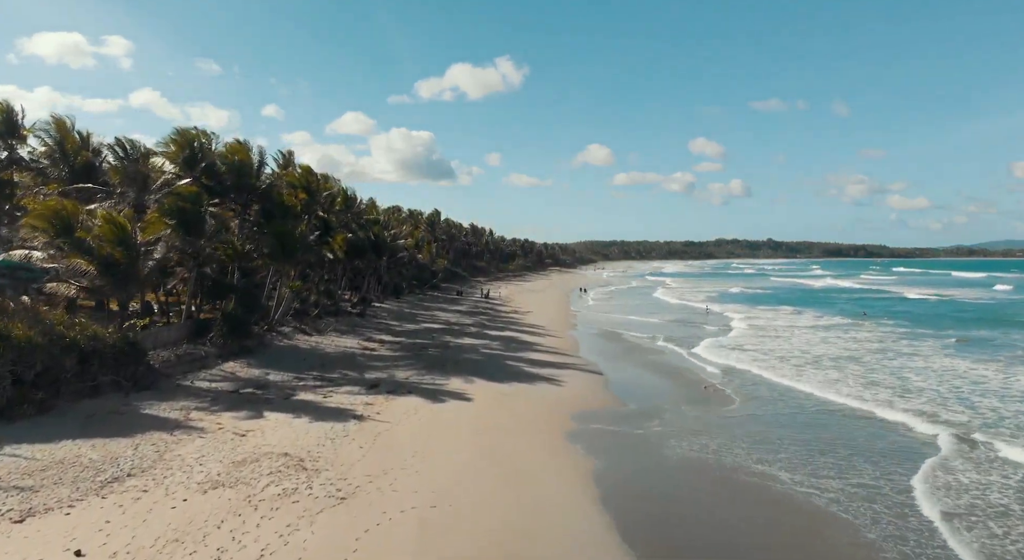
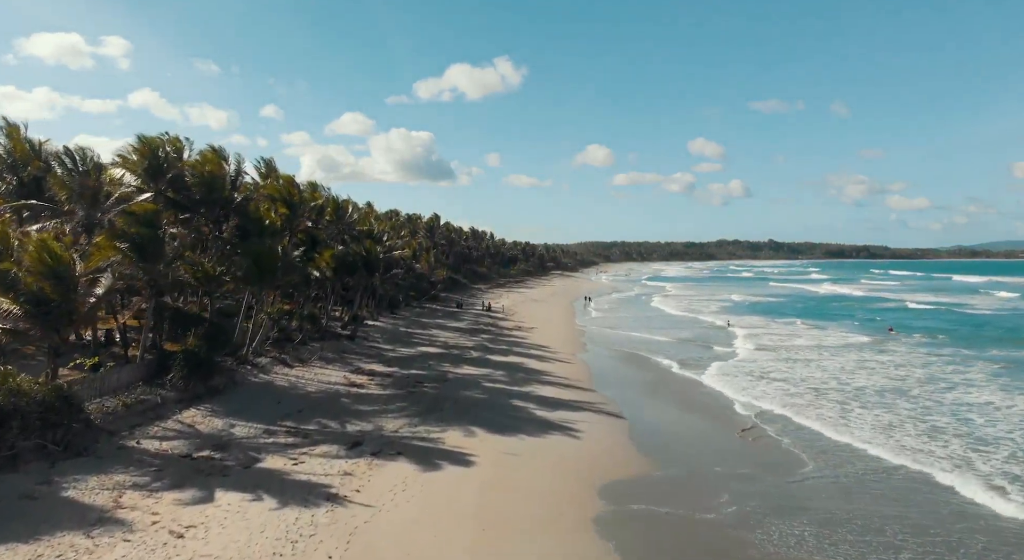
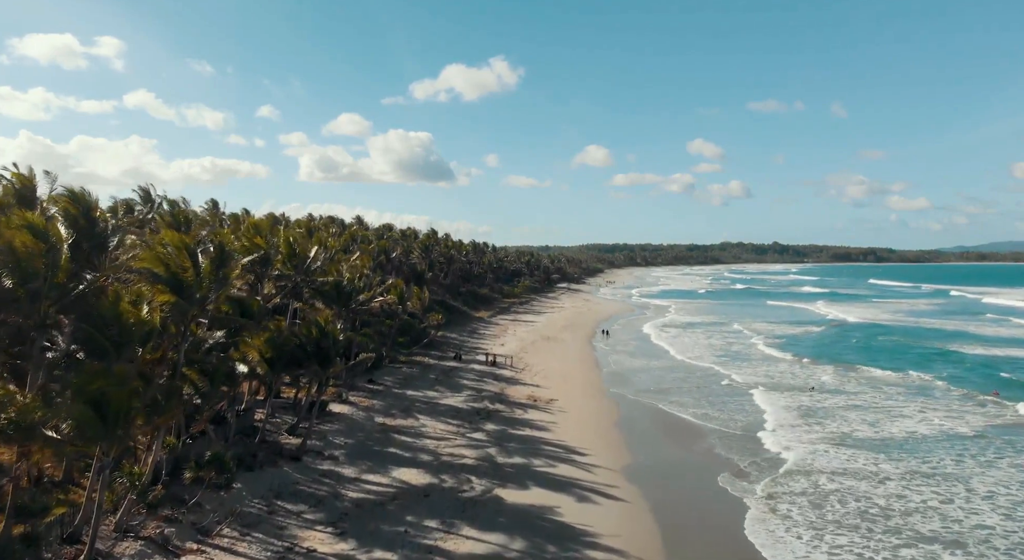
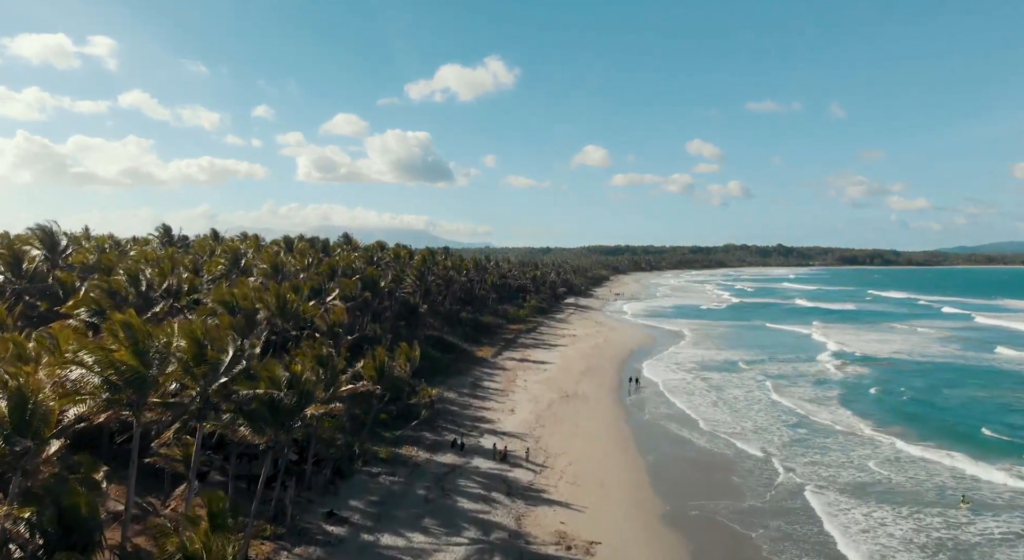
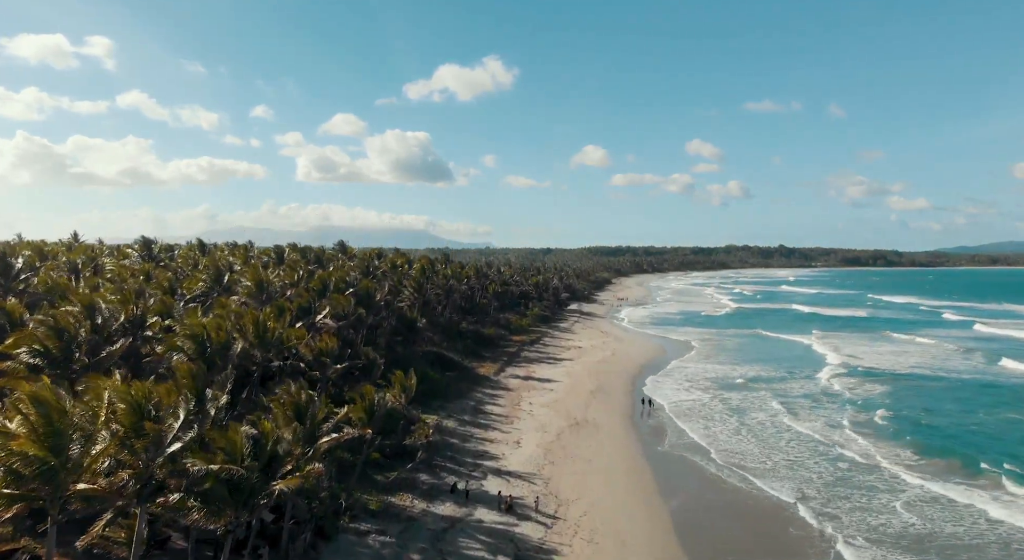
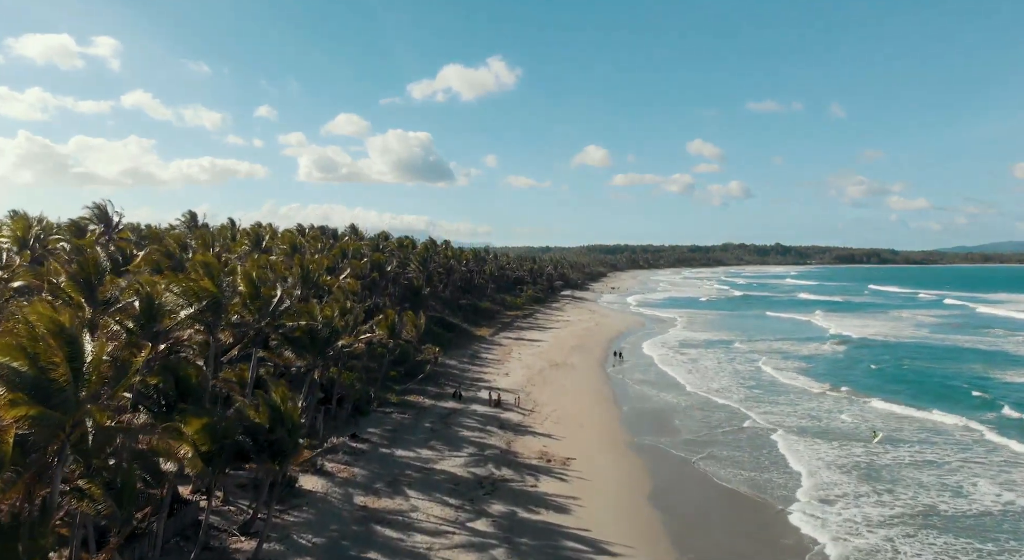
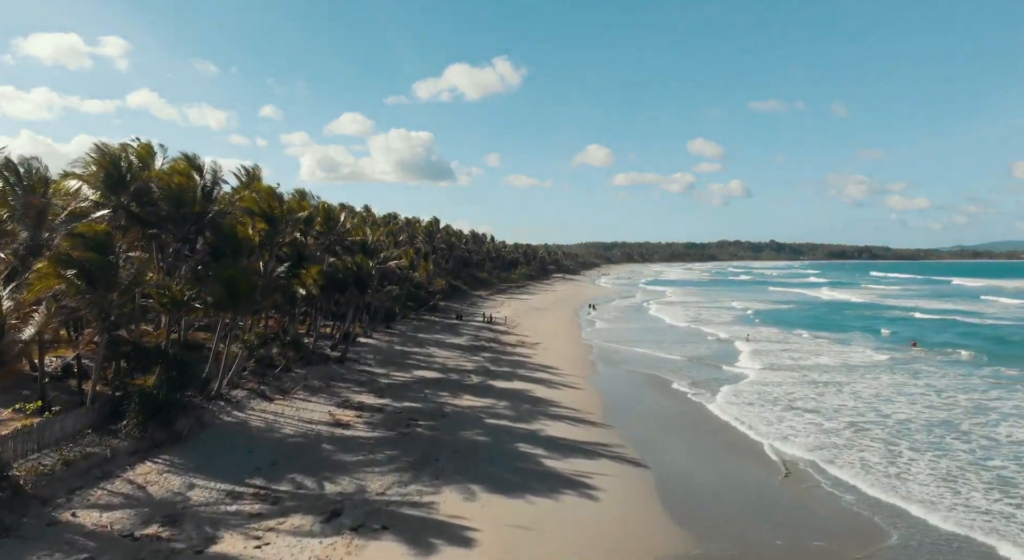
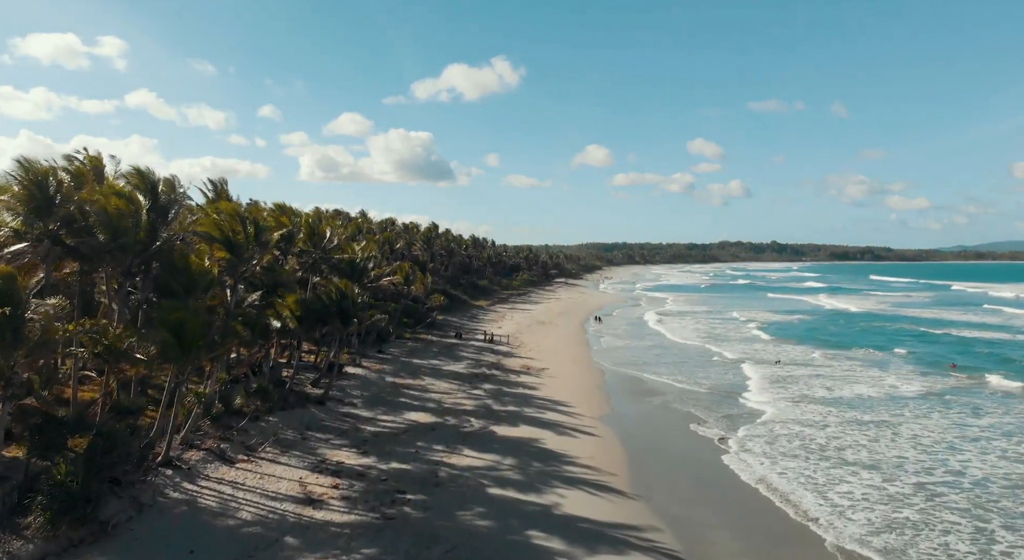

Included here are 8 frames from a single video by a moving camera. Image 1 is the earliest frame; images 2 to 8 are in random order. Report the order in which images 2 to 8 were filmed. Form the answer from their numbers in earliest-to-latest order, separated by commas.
2, 7, 8, 3, 6, 4, 5
